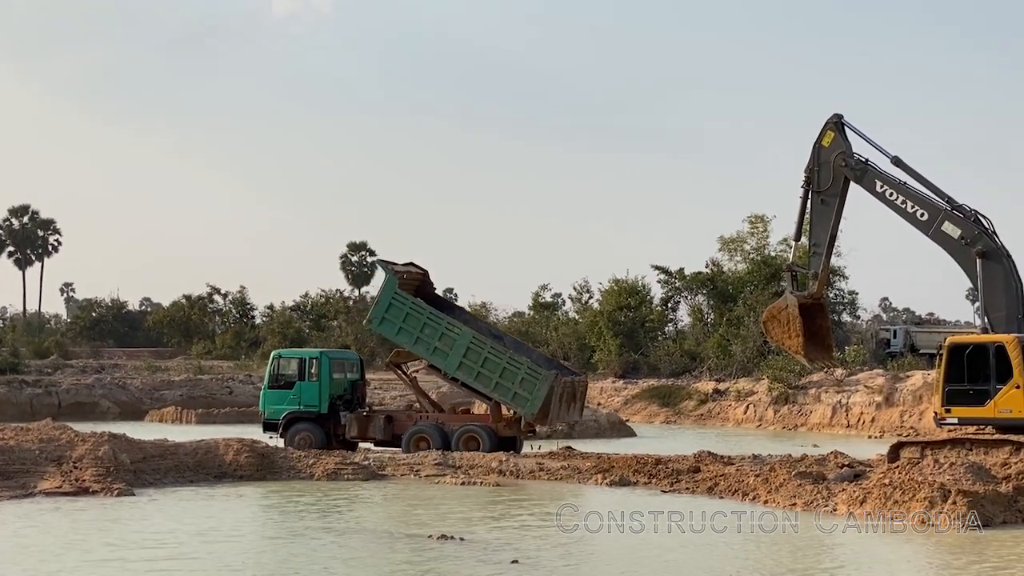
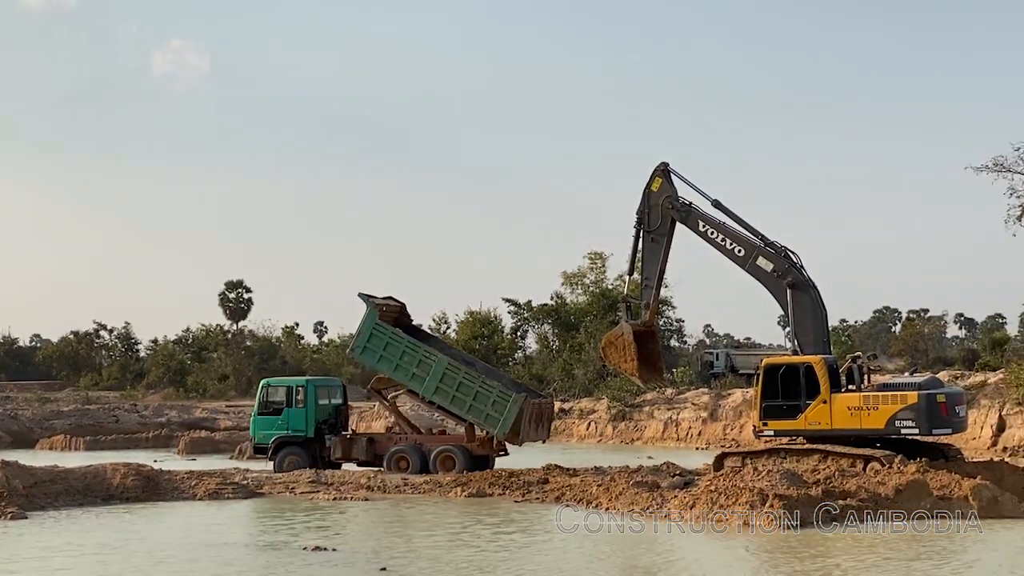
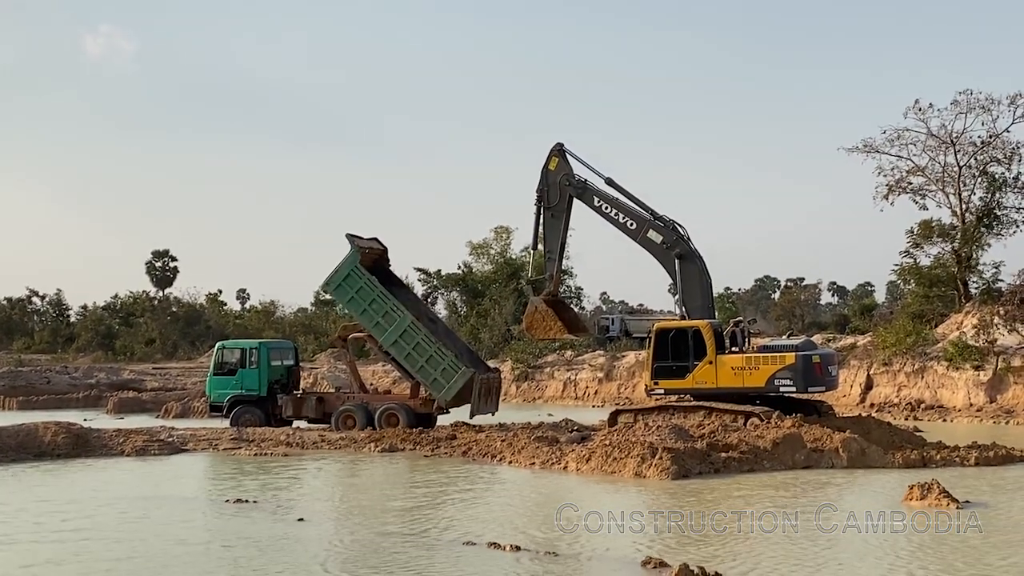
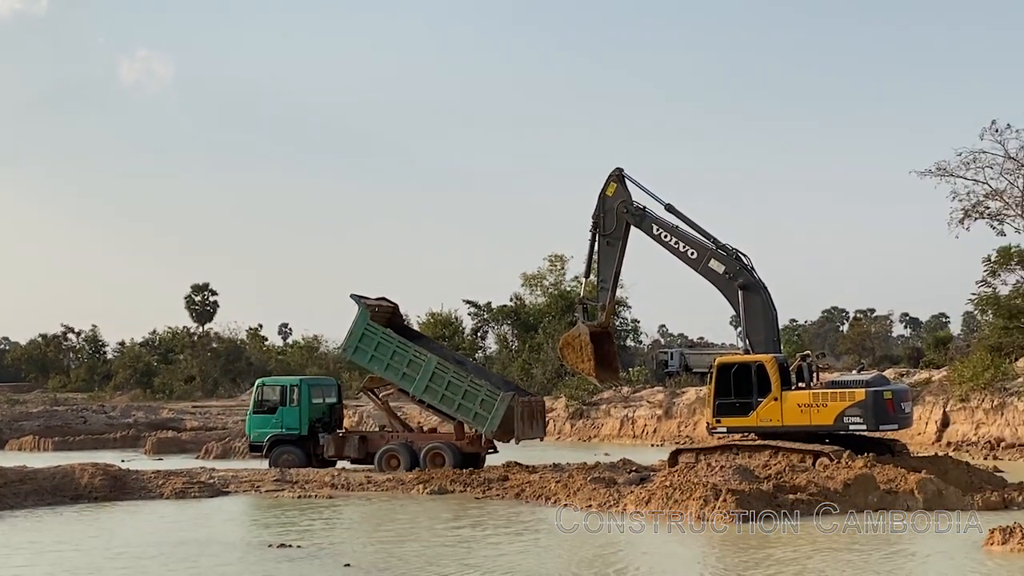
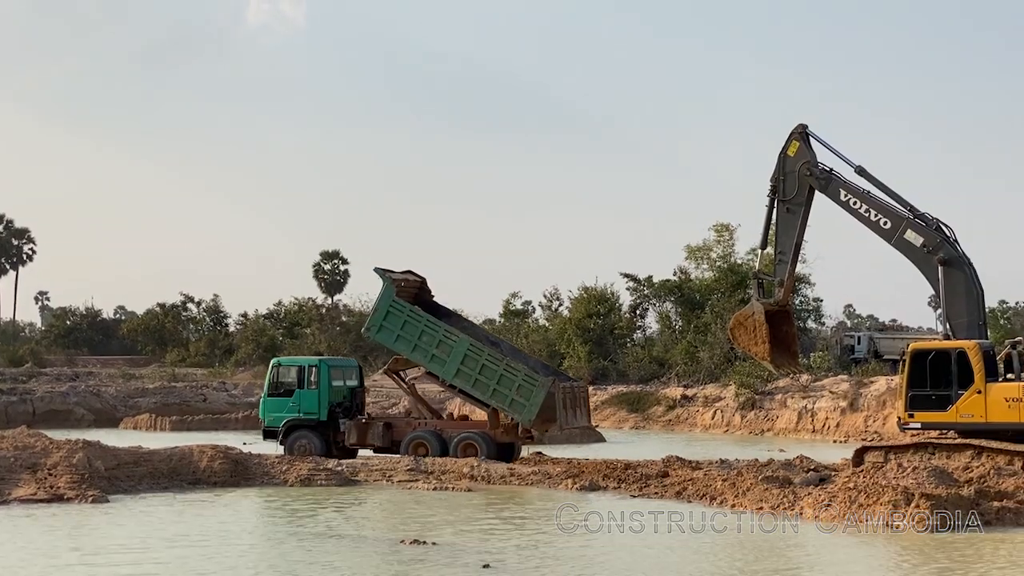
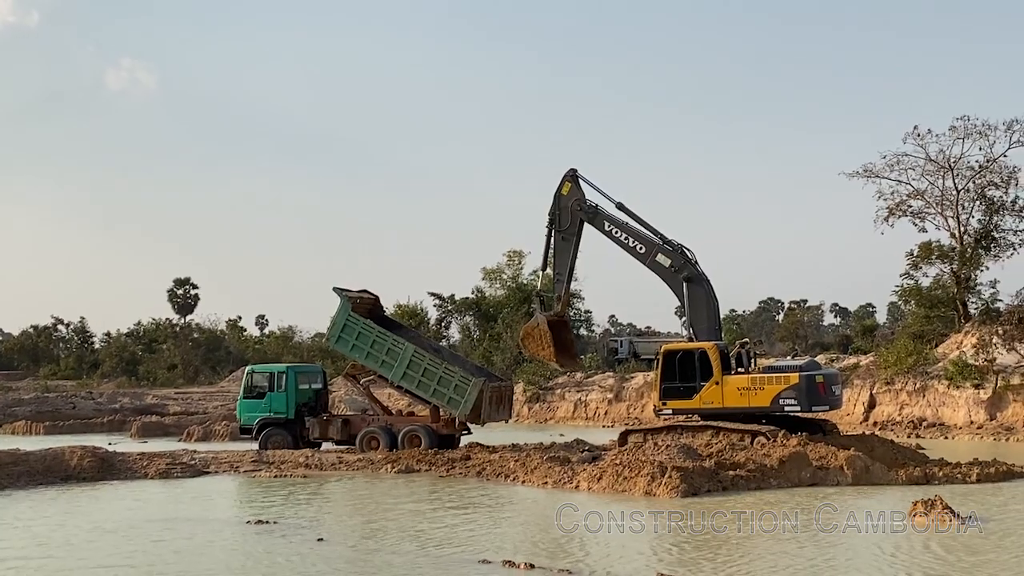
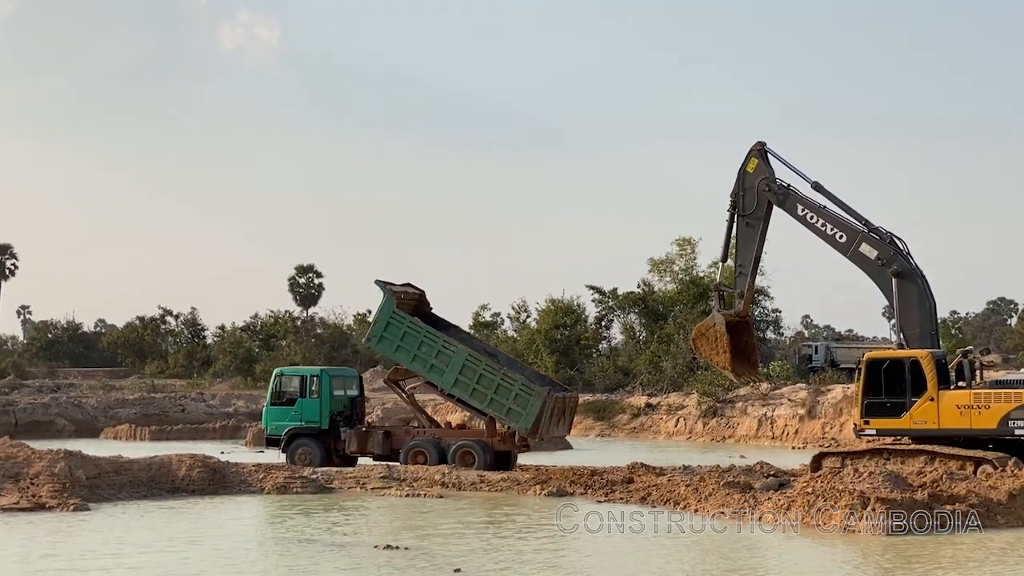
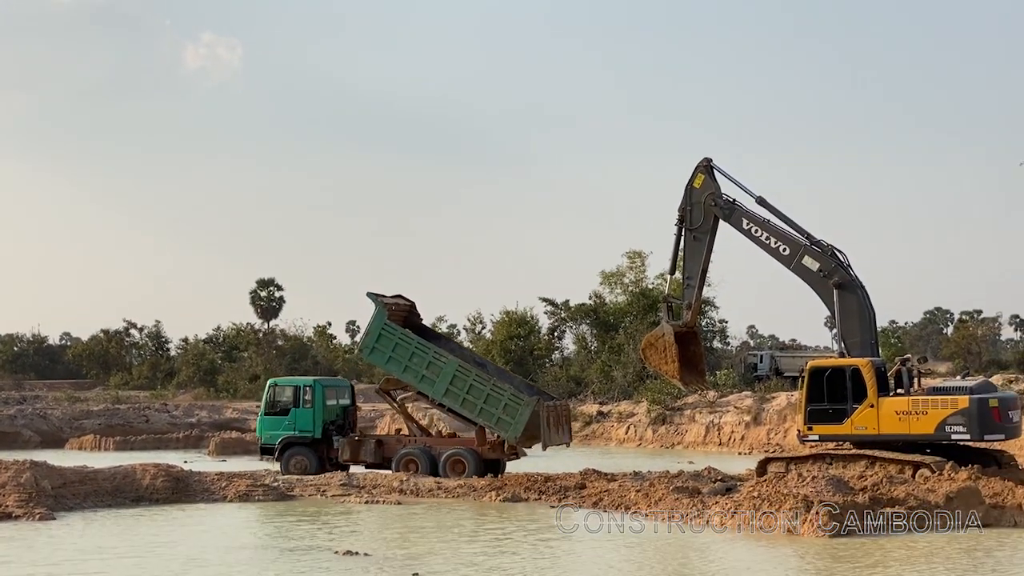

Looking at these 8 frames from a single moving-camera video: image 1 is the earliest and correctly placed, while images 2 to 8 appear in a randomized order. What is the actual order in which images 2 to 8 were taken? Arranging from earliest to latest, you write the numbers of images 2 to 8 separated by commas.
5, 7, 8, 2, 4, 6, 3
